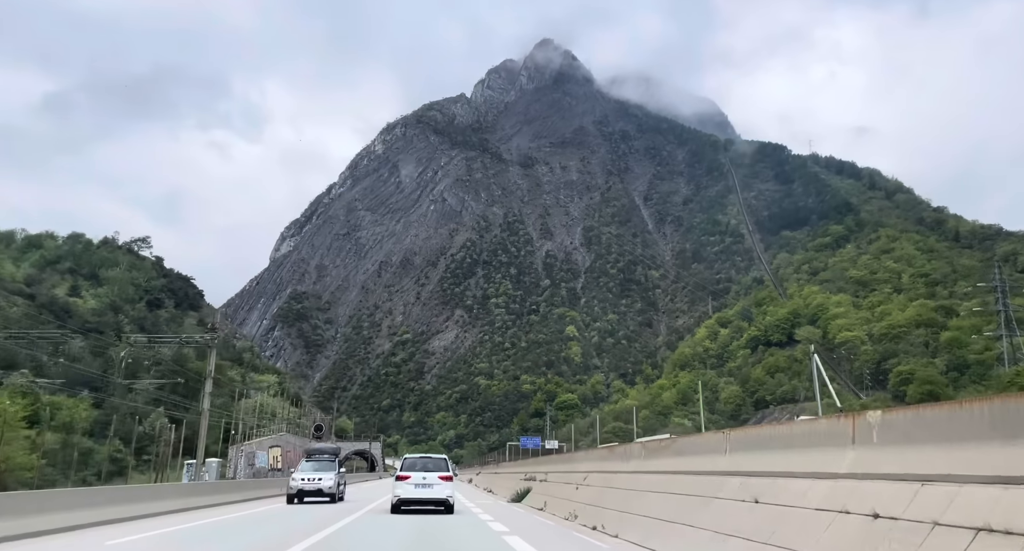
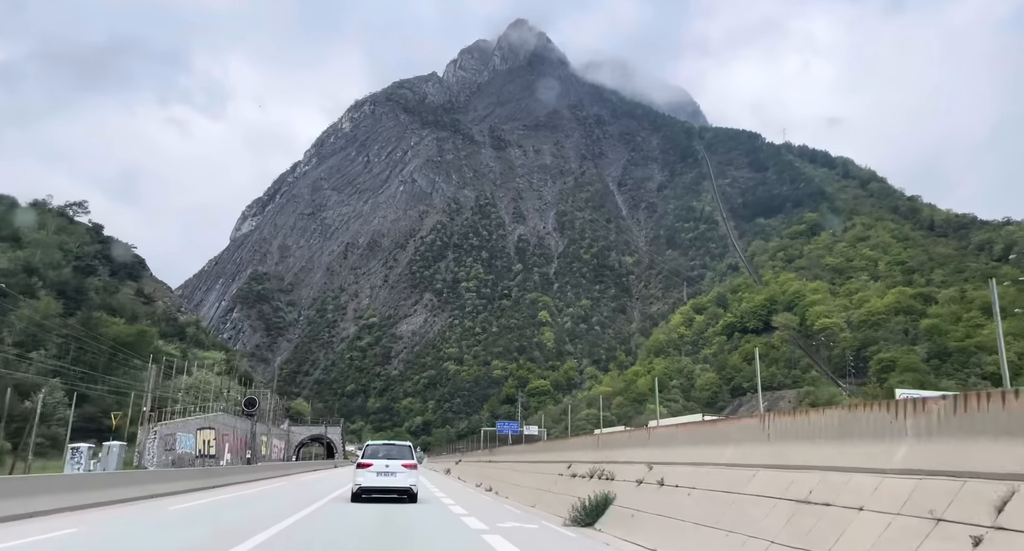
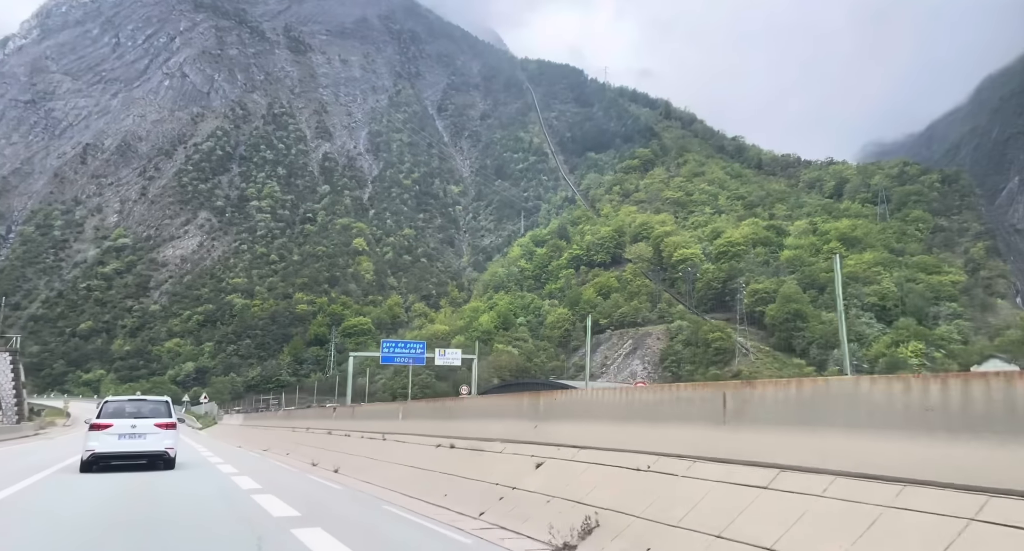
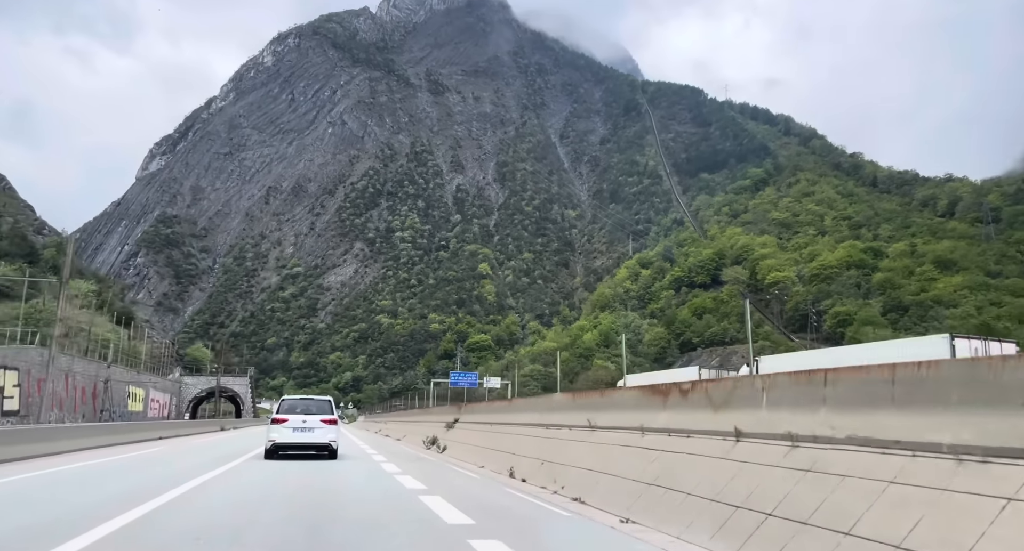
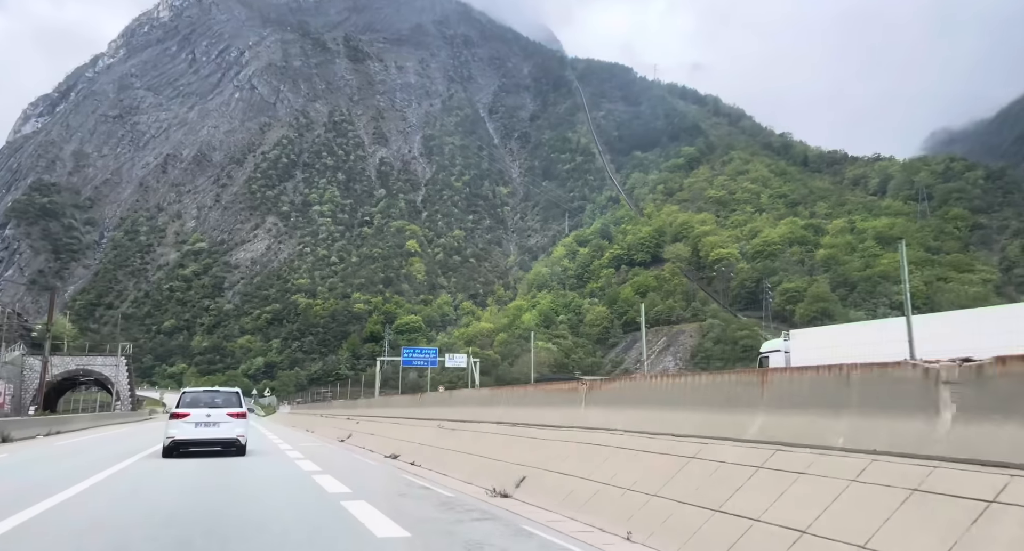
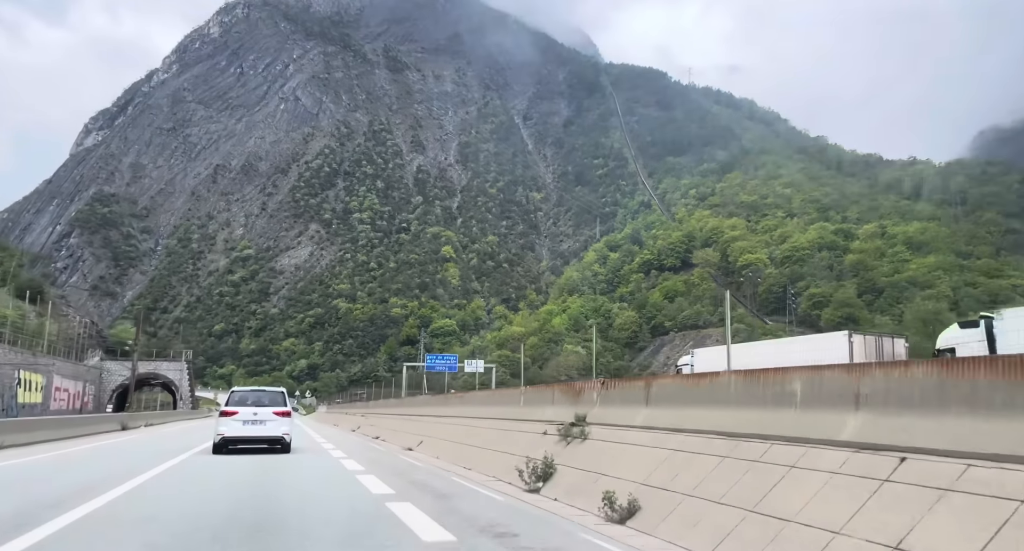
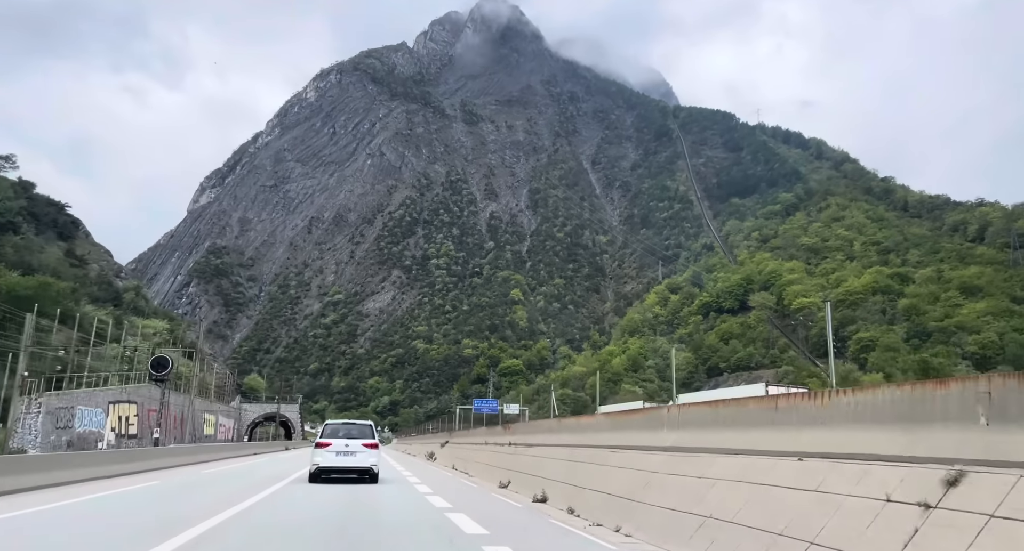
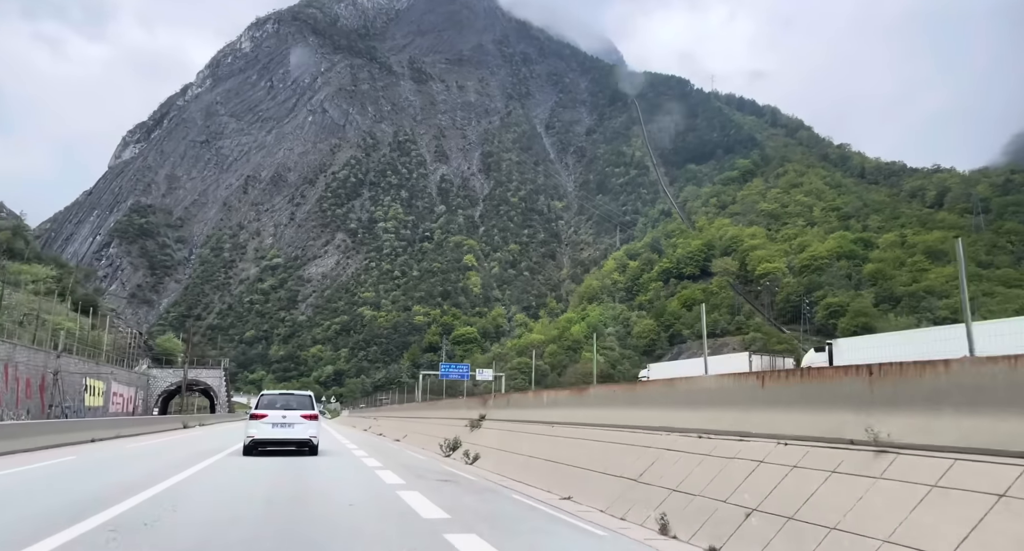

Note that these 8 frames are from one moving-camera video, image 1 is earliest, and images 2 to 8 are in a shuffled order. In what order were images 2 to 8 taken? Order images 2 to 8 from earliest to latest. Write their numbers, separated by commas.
2, 7, 4, 8, 6, 5, 3
